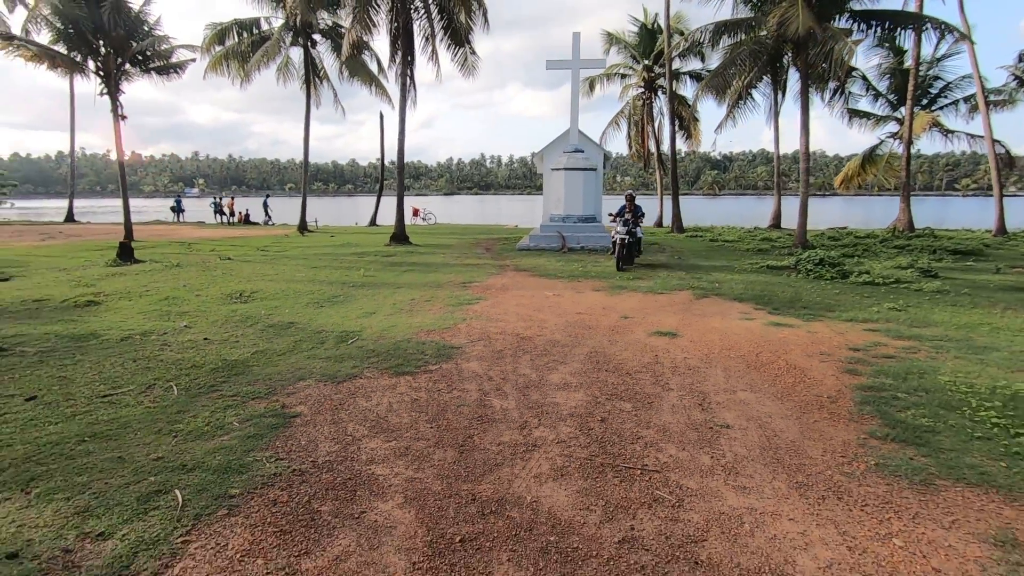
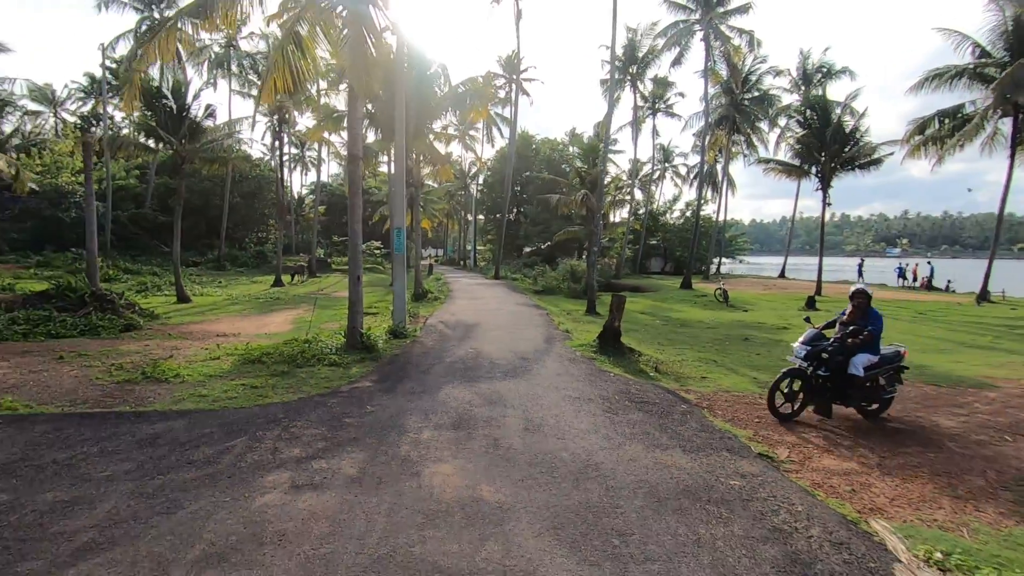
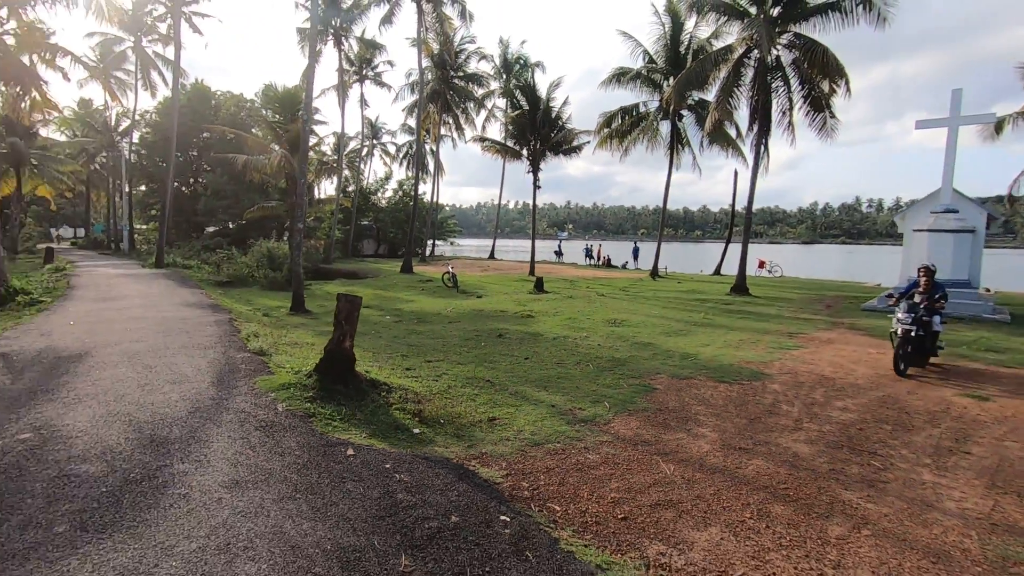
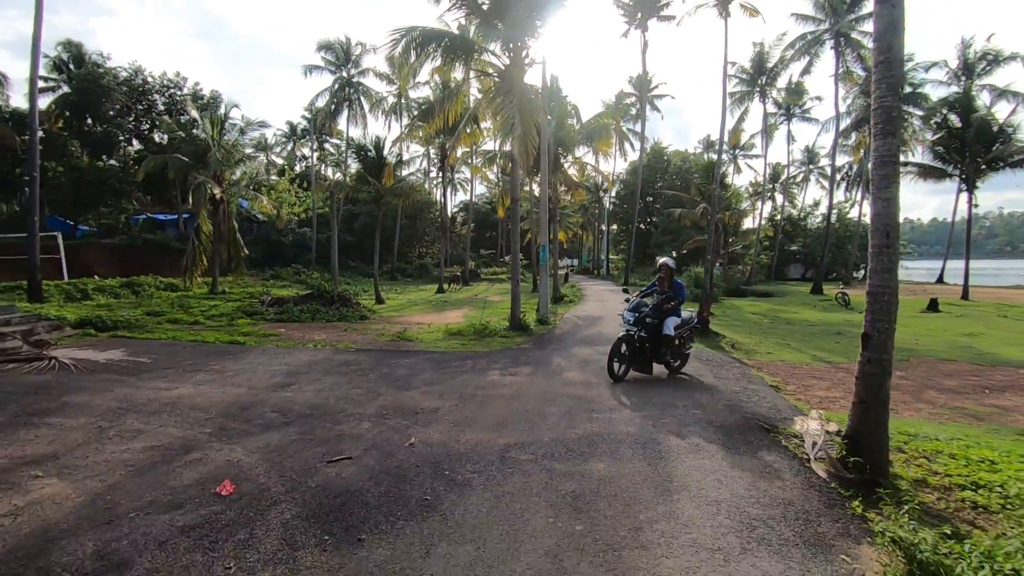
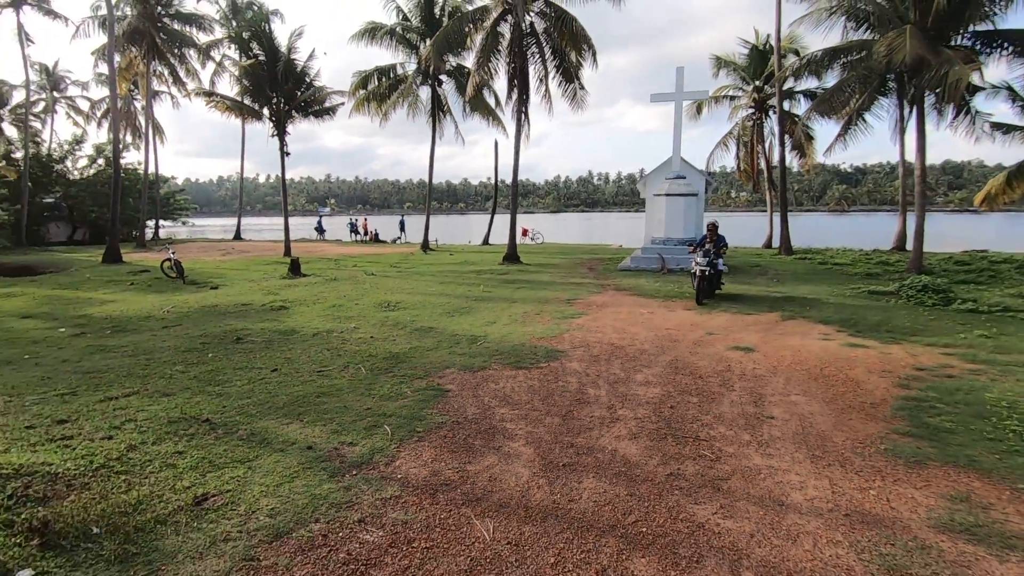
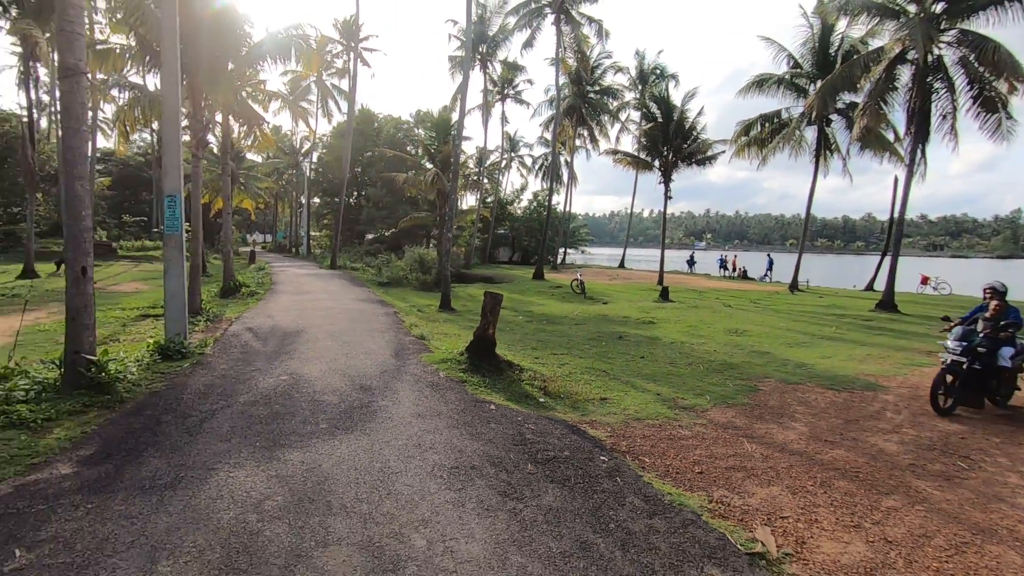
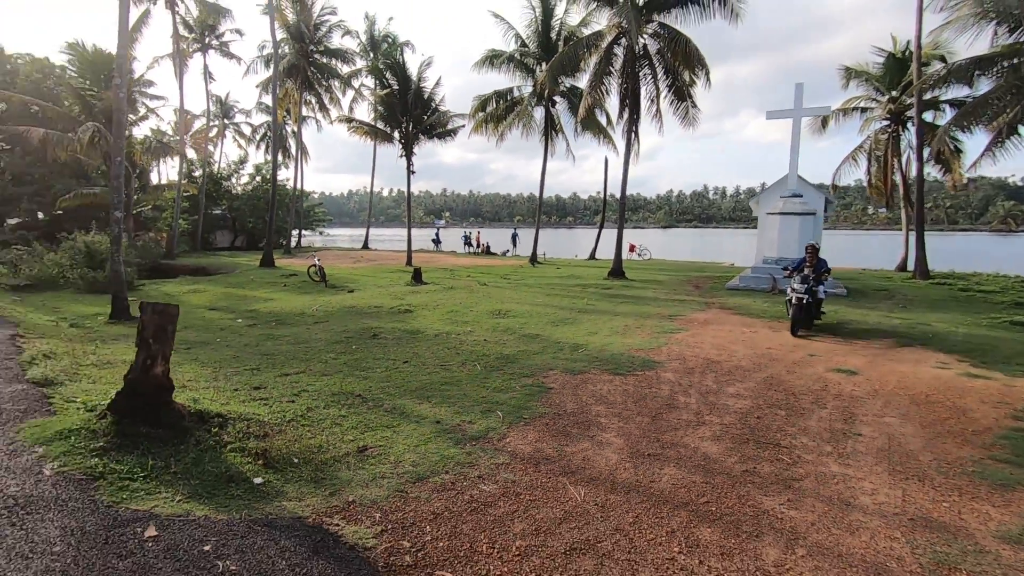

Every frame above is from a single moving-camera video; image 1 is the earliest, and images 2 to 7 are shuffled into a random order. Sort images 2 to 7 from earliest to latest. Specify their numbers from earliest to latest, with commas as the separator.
5, 7, 3, 6, 2, 4
